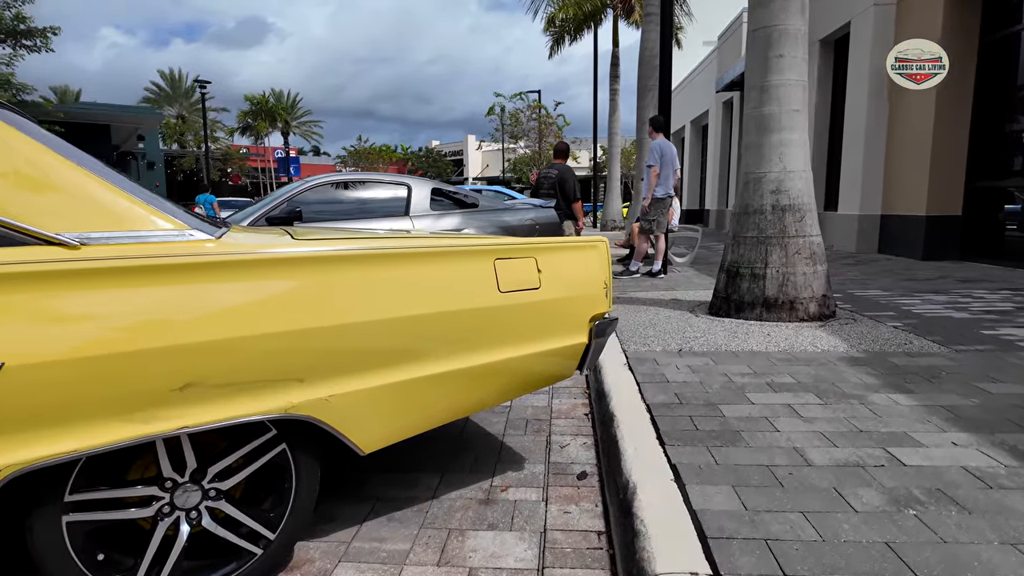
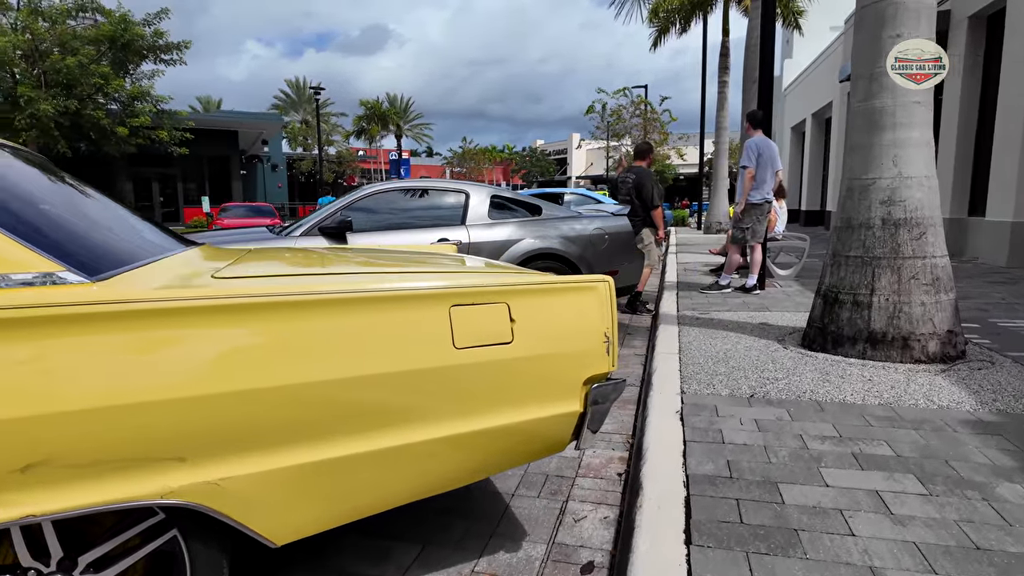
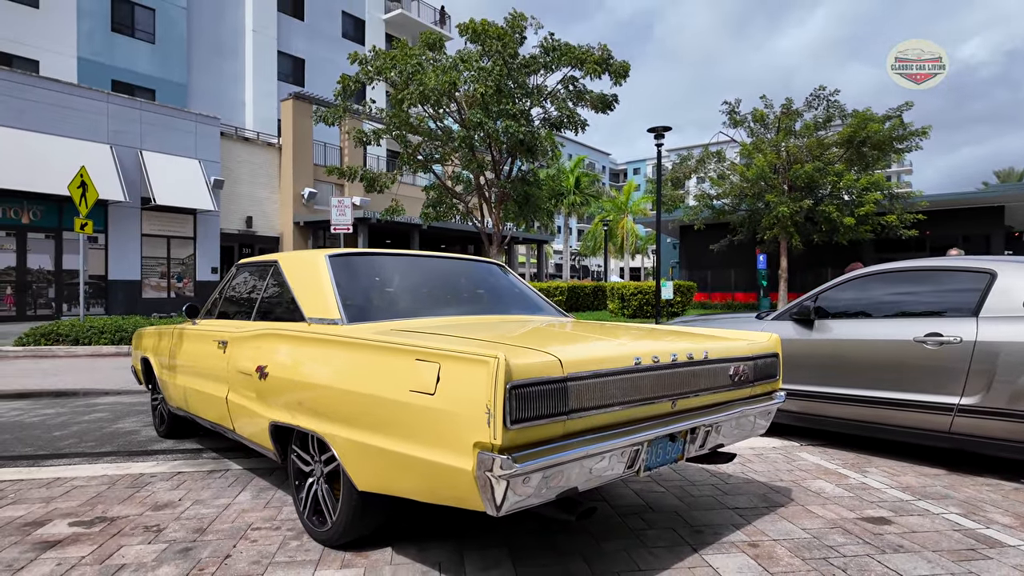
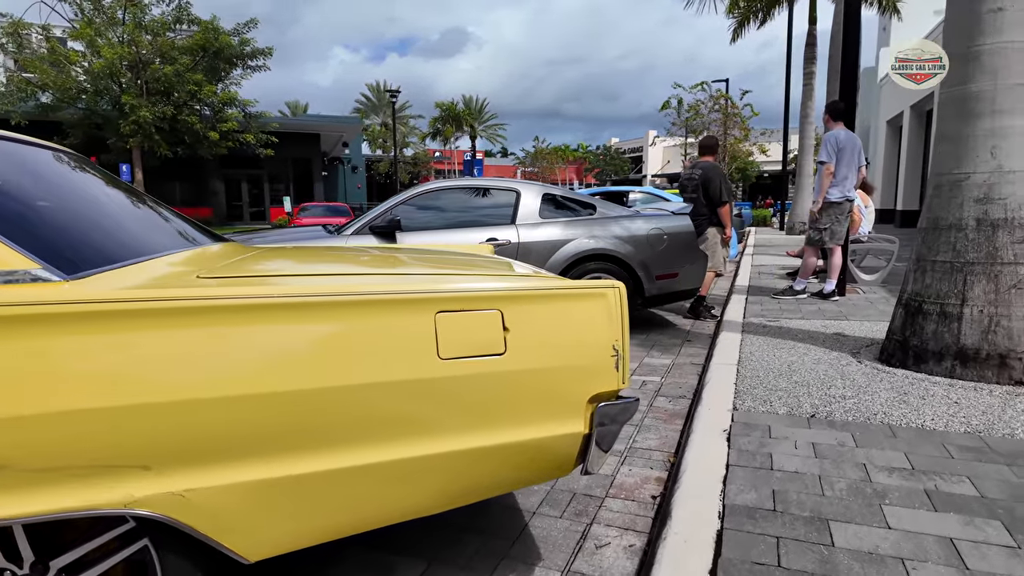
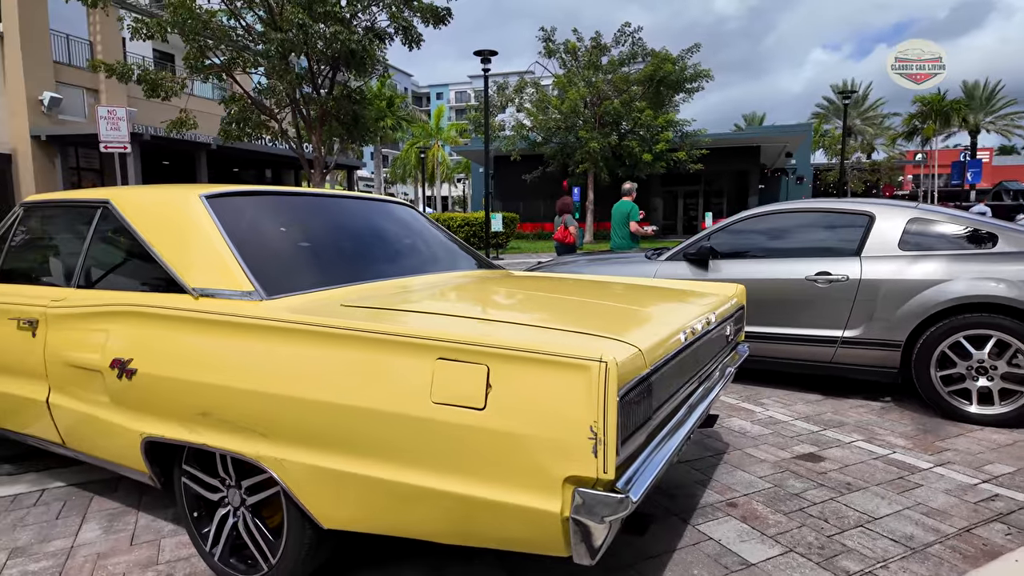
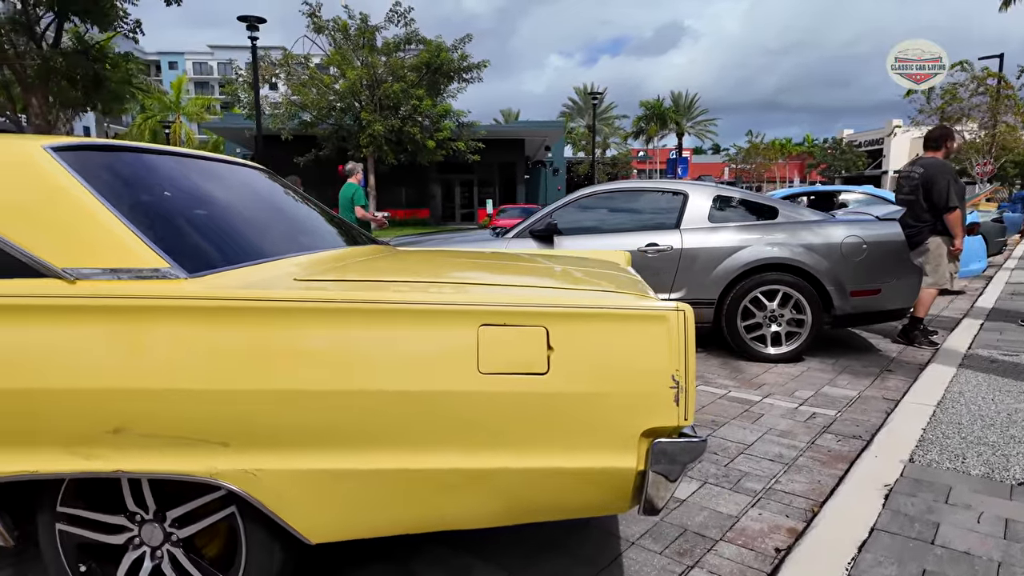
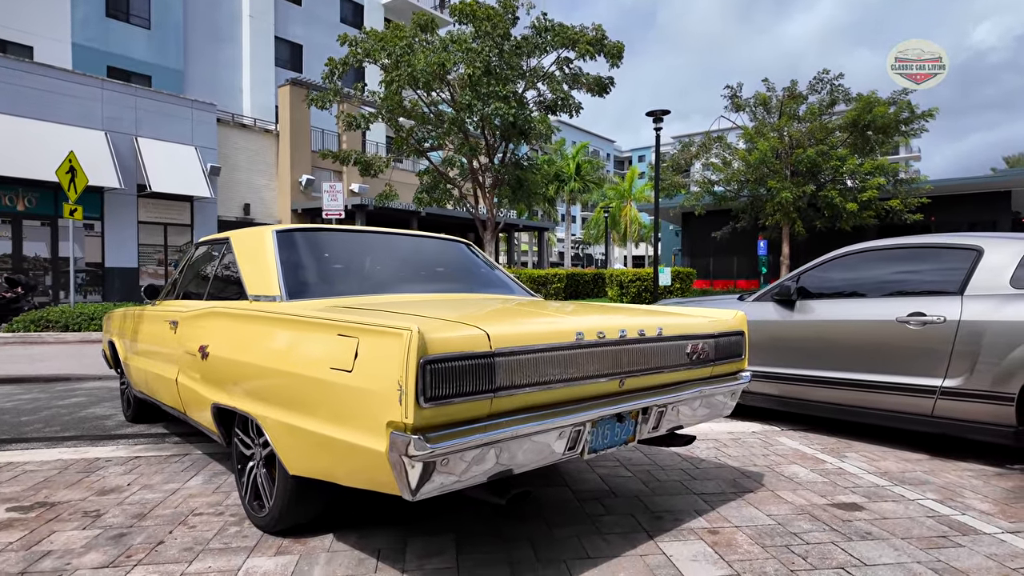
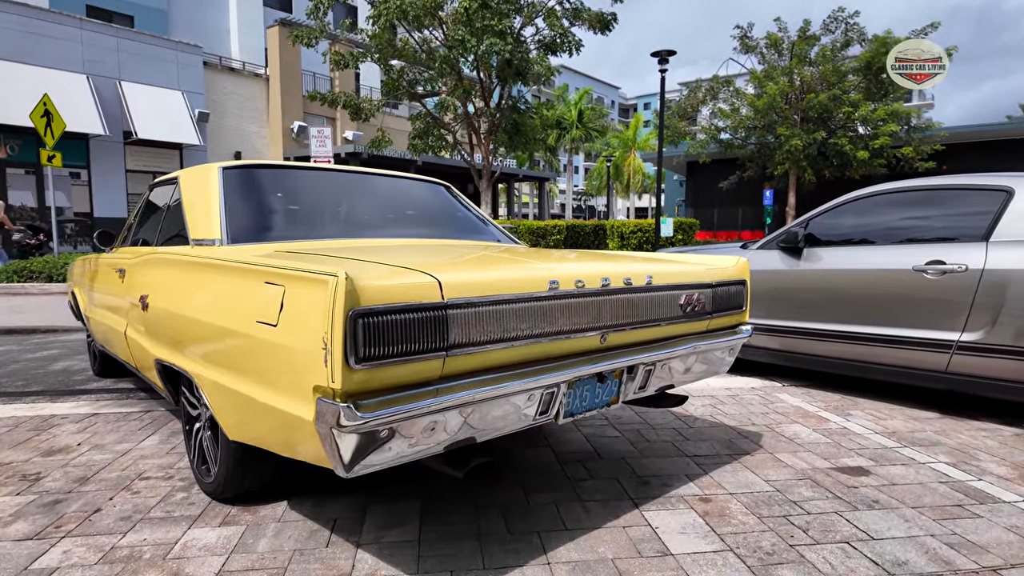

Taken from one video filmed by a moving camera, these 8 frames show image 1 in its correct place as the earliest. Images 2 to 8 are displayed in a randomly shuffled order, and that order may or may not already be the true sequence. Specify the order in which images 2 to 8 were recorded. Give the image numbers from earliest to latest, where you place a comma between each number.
2, 4, 6, 5, 3, 7, 8
